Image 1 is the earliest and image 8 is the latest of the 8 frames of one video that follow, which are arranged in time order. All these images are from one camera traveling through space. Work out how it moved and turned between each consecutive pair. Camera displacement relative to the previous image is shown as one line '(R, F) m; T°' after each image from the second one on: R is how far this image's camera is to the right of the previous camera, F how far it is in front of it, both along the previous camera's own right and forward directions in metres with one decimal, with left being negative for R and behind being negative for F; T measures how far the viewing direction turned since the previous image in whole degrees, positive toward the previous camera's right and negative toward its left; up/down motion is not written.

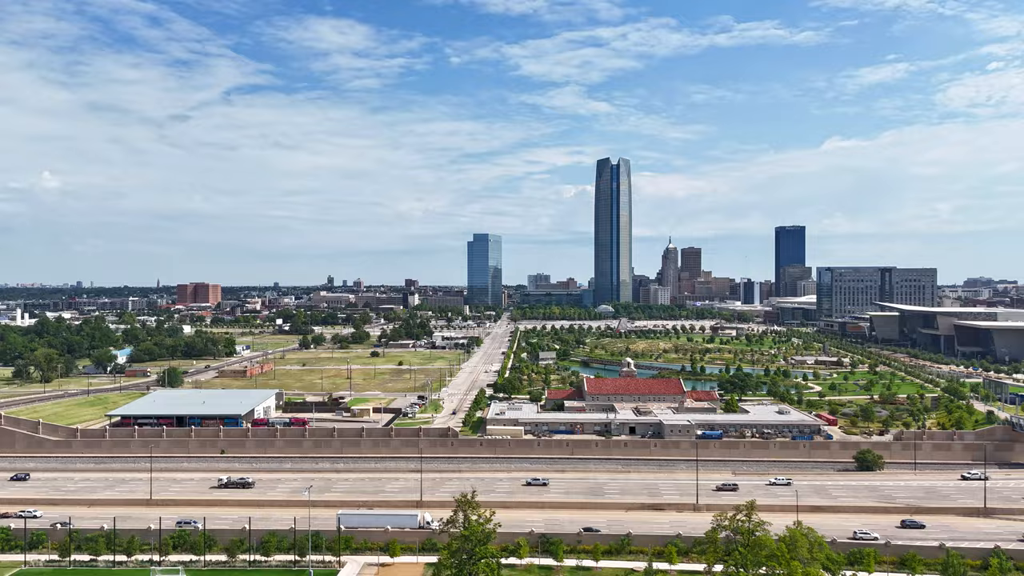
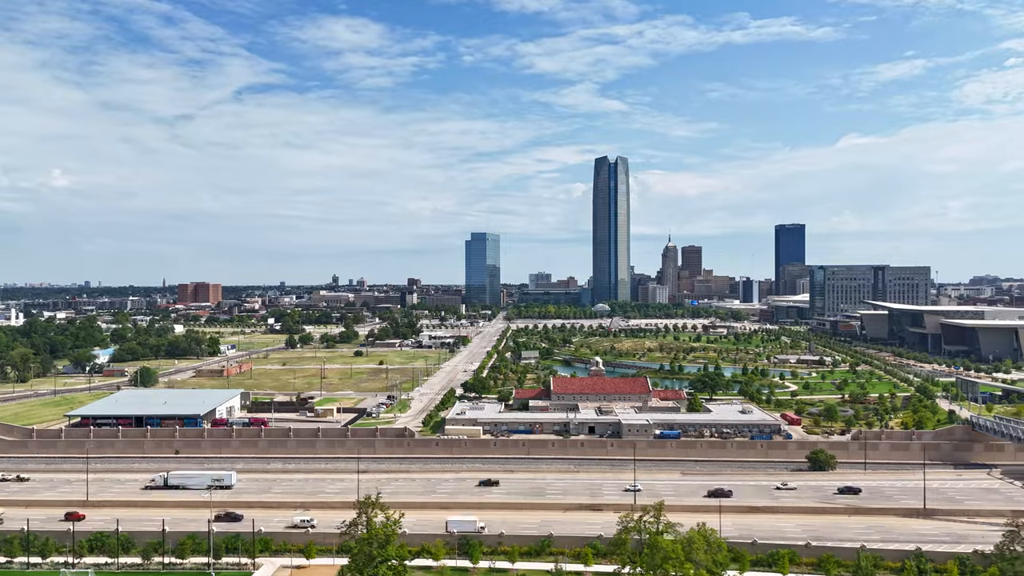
(+1.8, +0.1) m; 0°
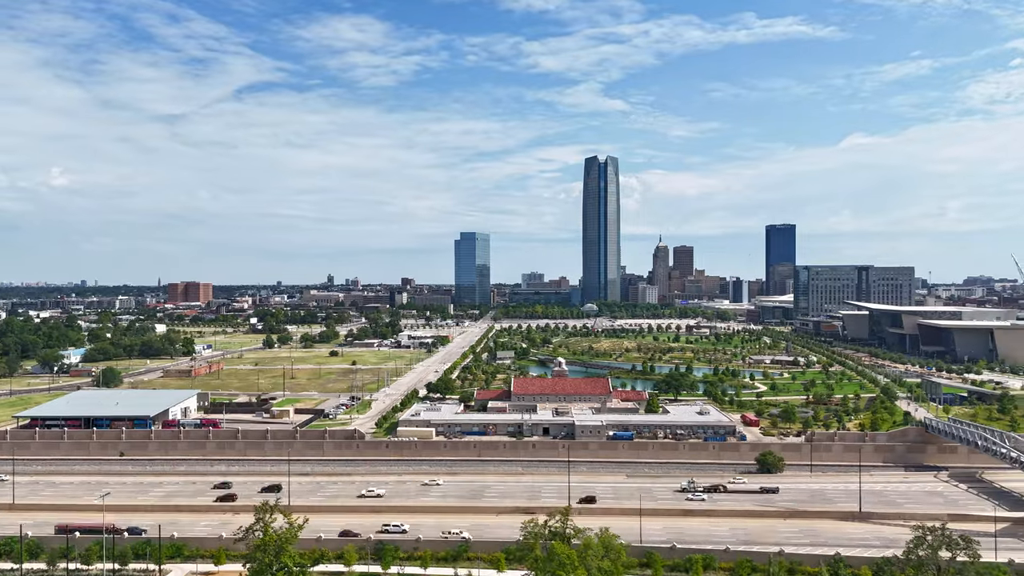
(+1.6, +0.3) m; 0°
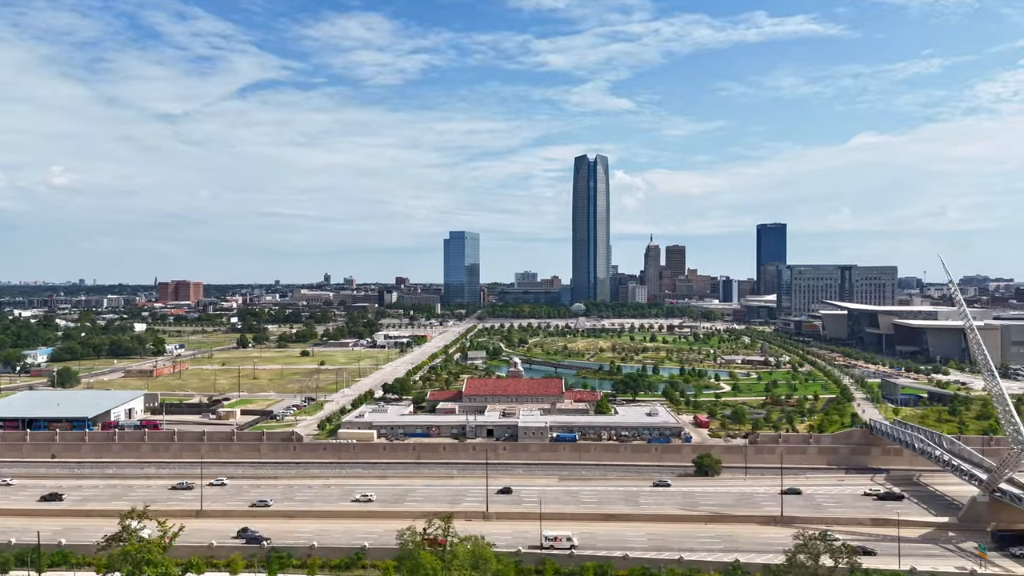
(+2.0, +0.4) m; 0°
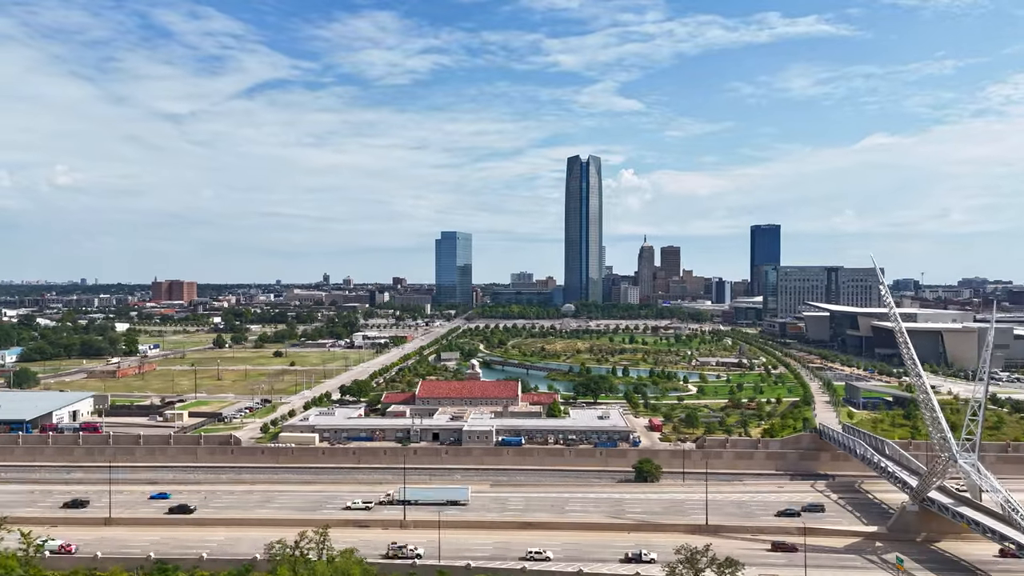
(+2.0, +0.6) m; 0°
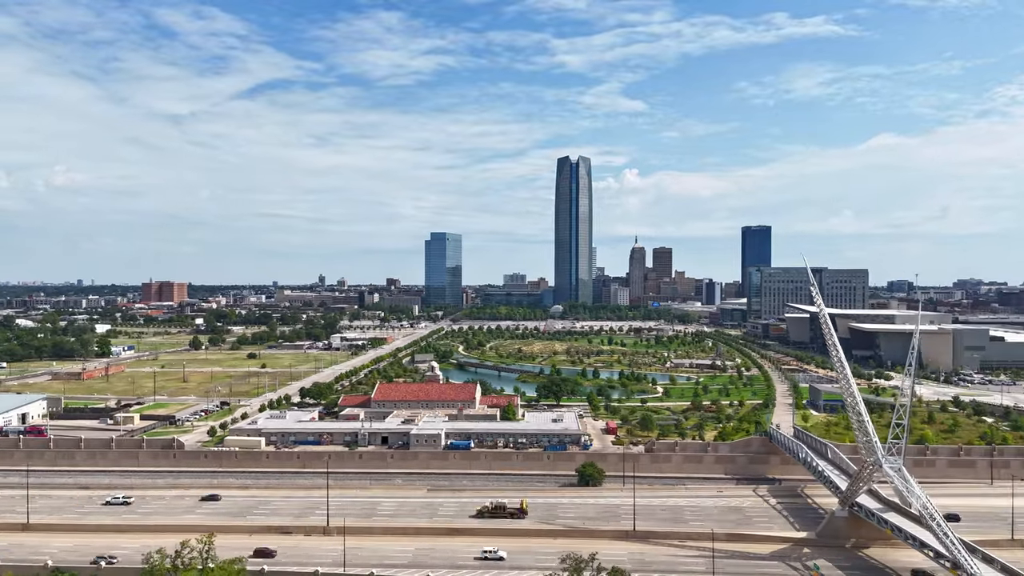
(+1.7, +0.3) m; 0°
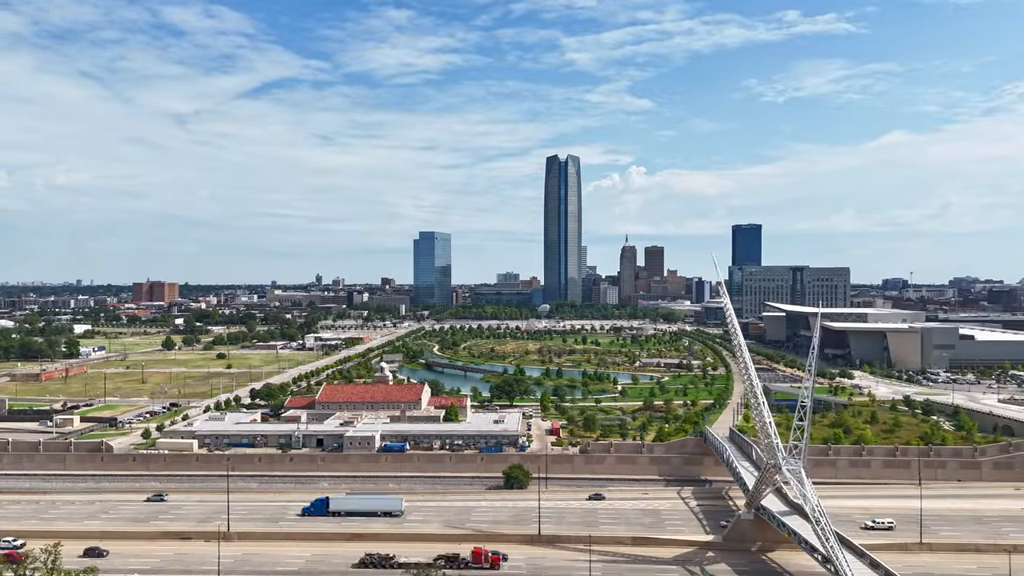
(+2.2, +0.3) m; 0°
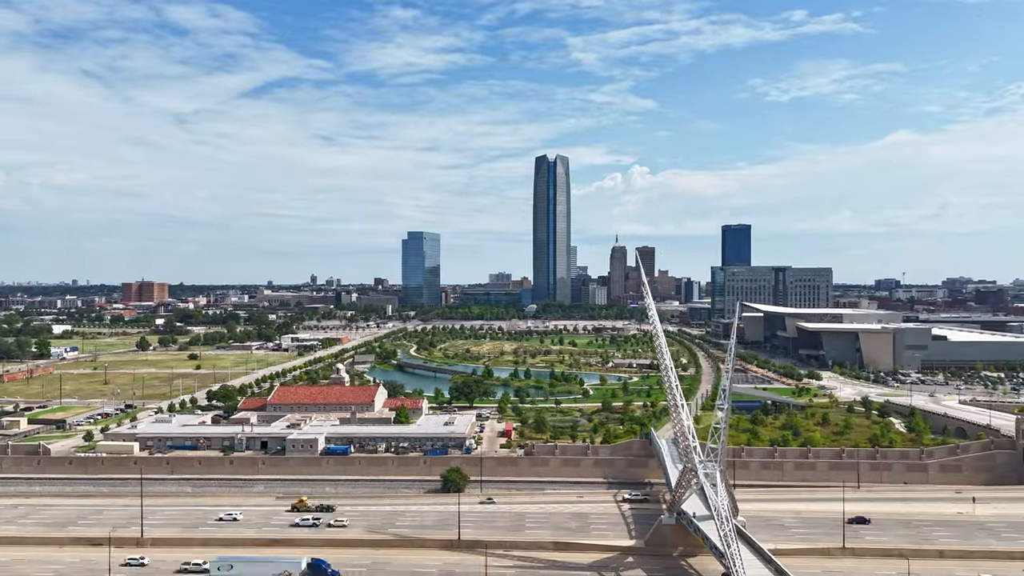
(+1.7, +0.3) m; 0°
